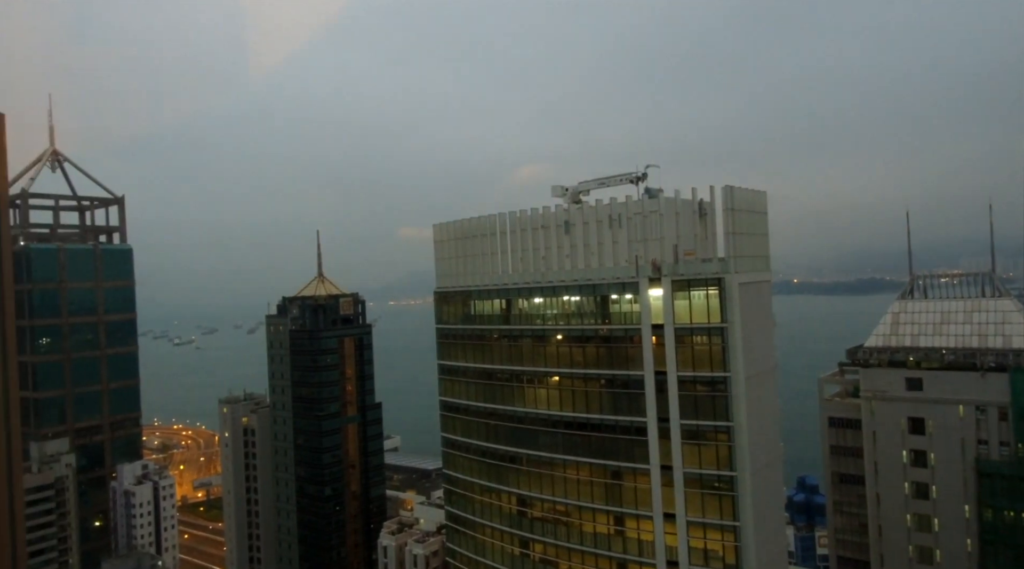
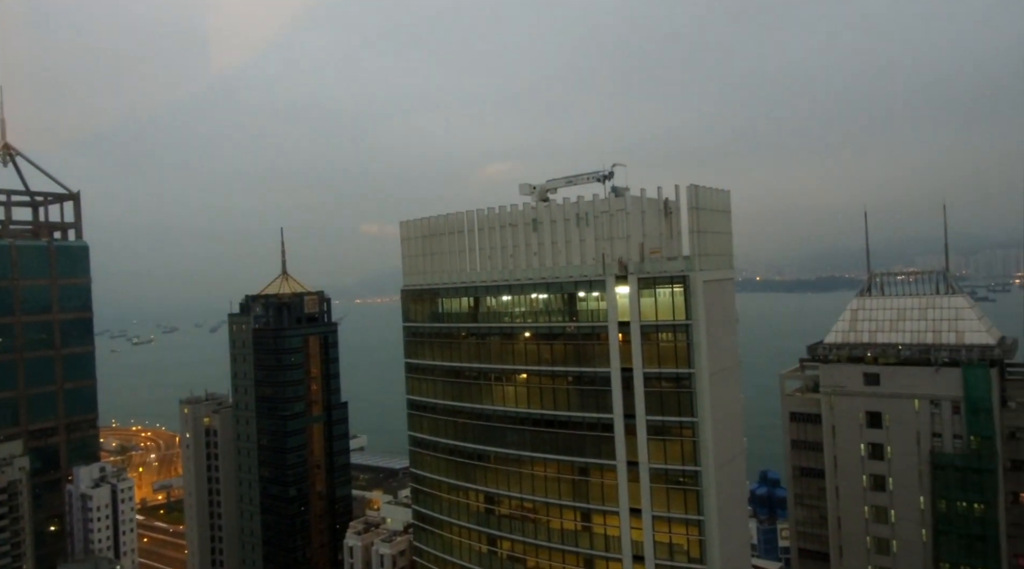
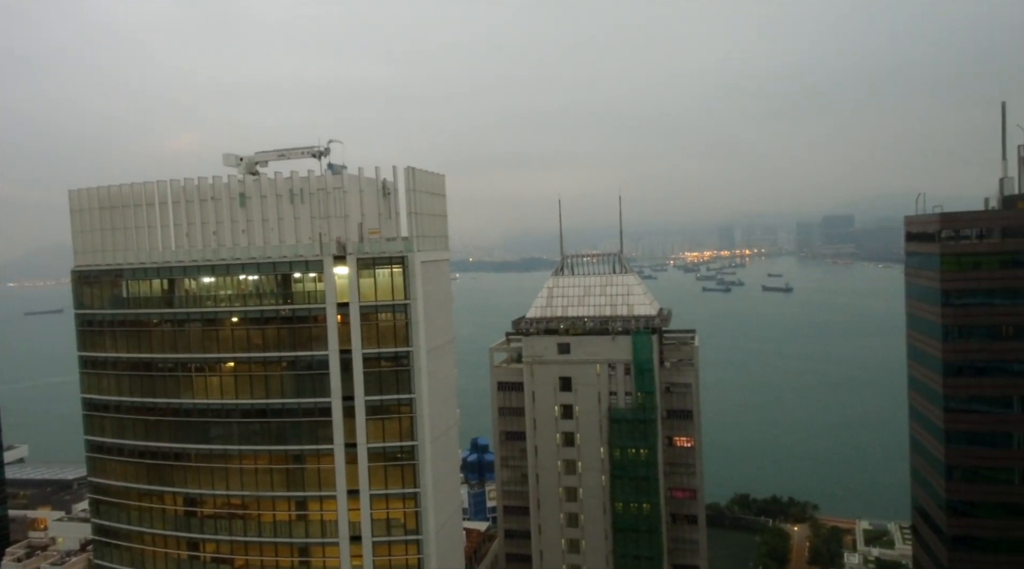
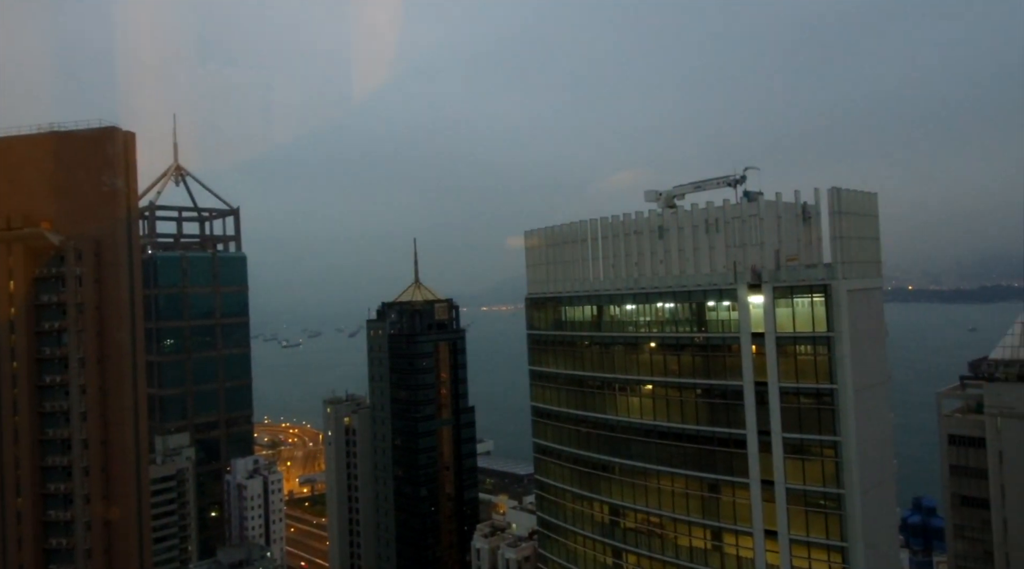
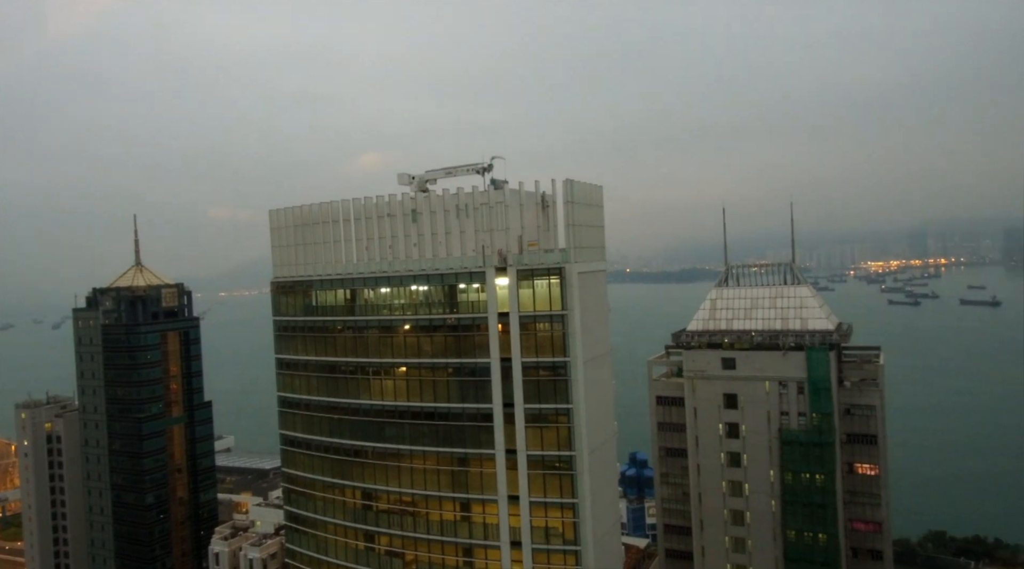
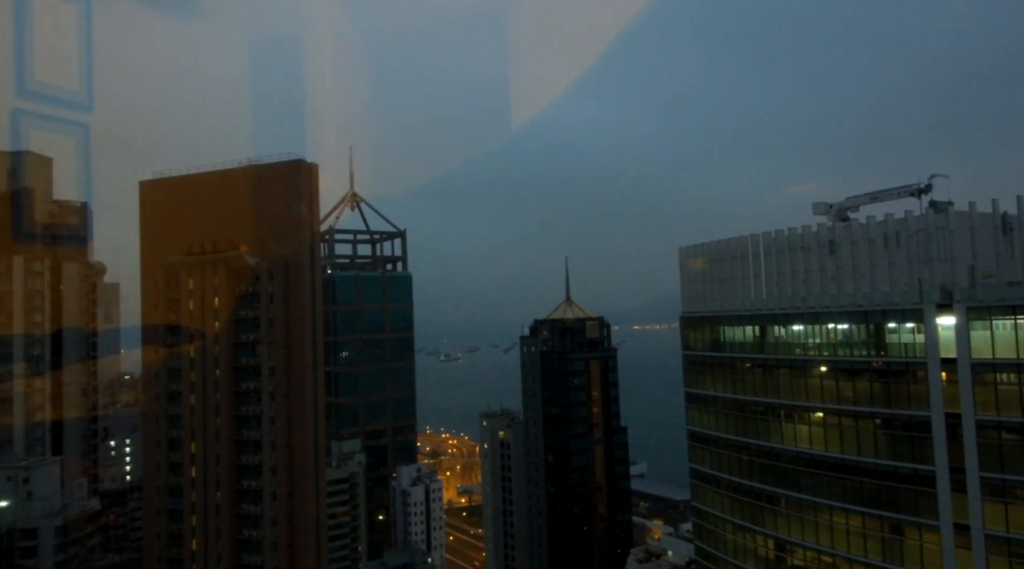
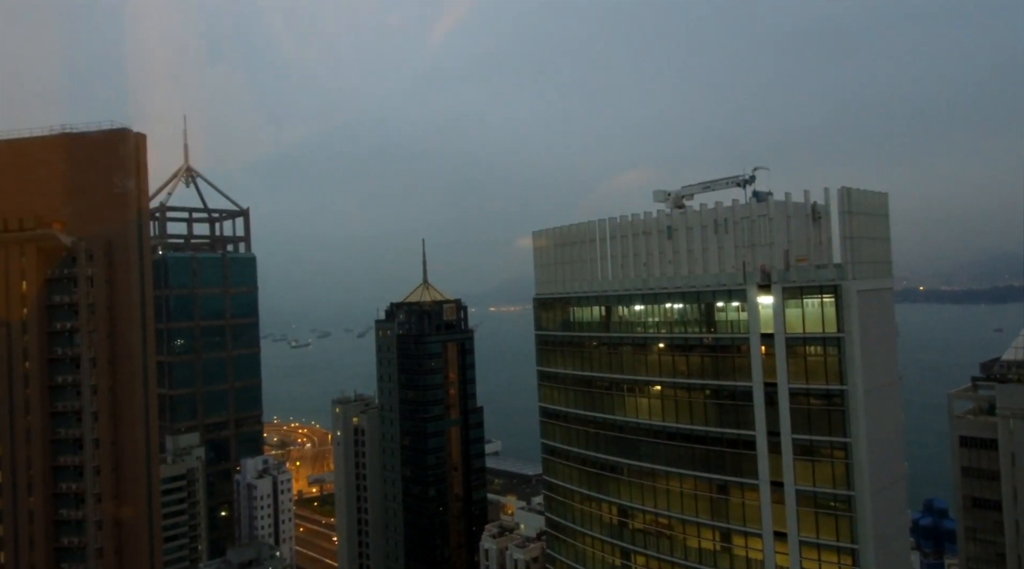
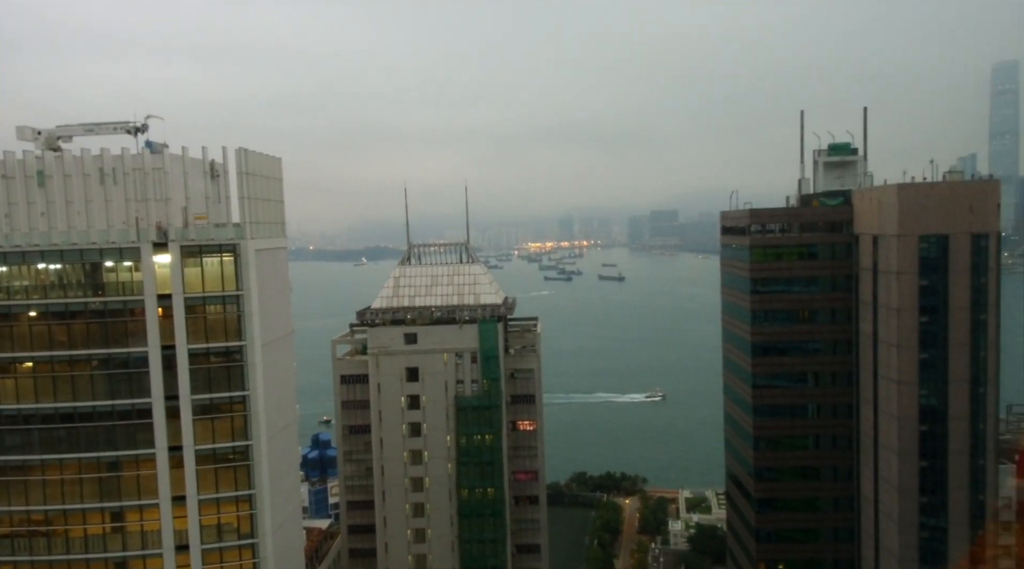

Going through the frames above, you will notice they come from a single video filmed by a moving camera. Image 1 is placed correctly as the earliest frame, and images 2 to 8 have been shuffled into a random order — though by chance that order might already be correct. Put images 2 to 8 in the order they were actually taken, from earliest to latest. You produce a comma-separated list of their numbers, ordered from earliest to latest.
7, 6, 4, 2, 5, 3, 8
